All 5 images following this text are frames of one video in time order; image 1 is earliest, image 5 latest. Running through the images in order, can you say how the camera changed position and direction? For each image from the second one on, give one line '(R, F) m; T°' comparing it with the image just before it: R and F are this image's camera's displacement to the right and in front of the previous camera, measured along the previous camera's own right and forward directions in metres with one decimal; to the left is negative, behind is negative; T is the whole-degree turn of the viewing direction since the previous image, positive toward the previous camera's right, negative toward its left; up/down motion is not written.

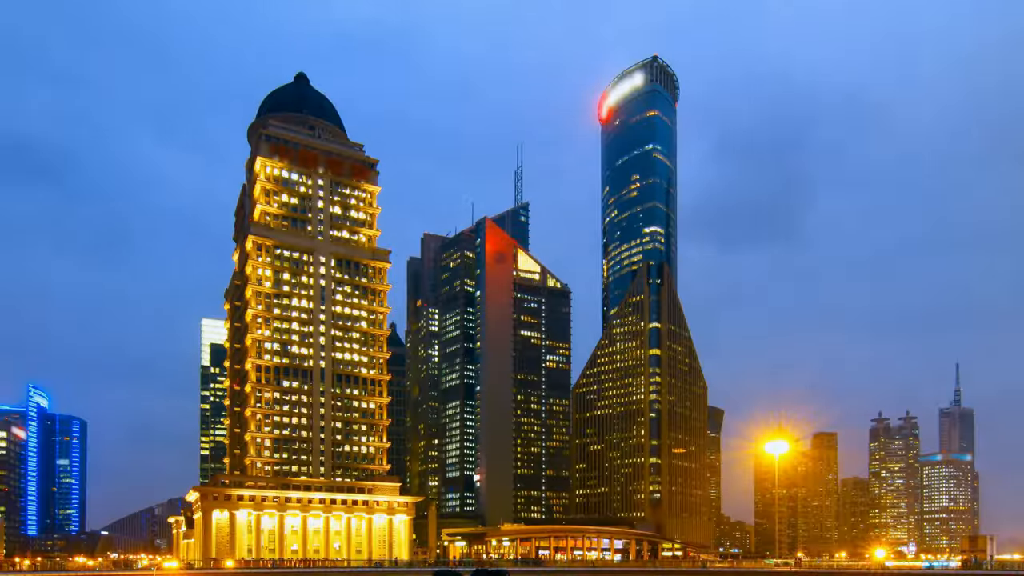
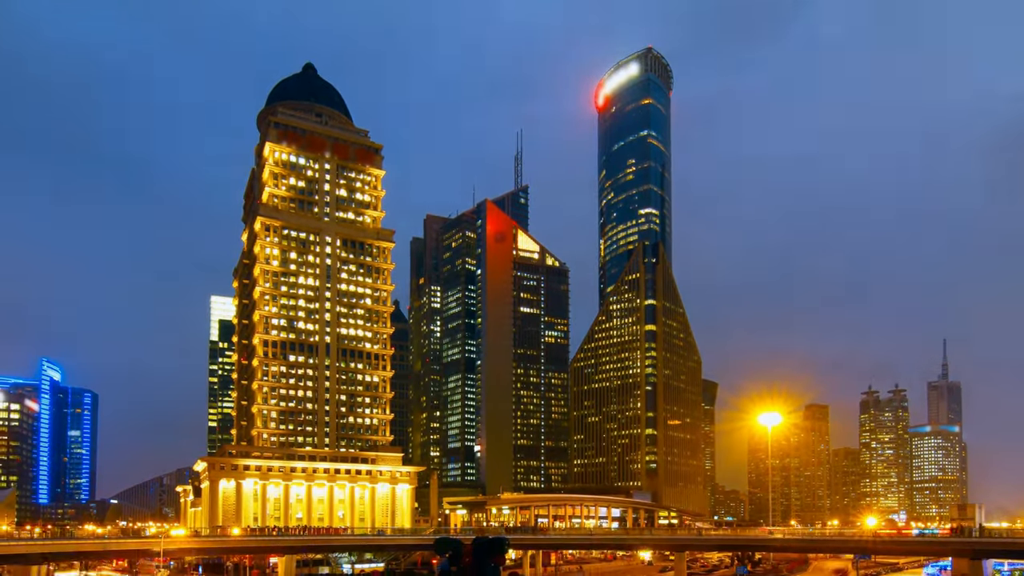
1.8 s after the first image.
(-0.1, -2.4) m; 0°
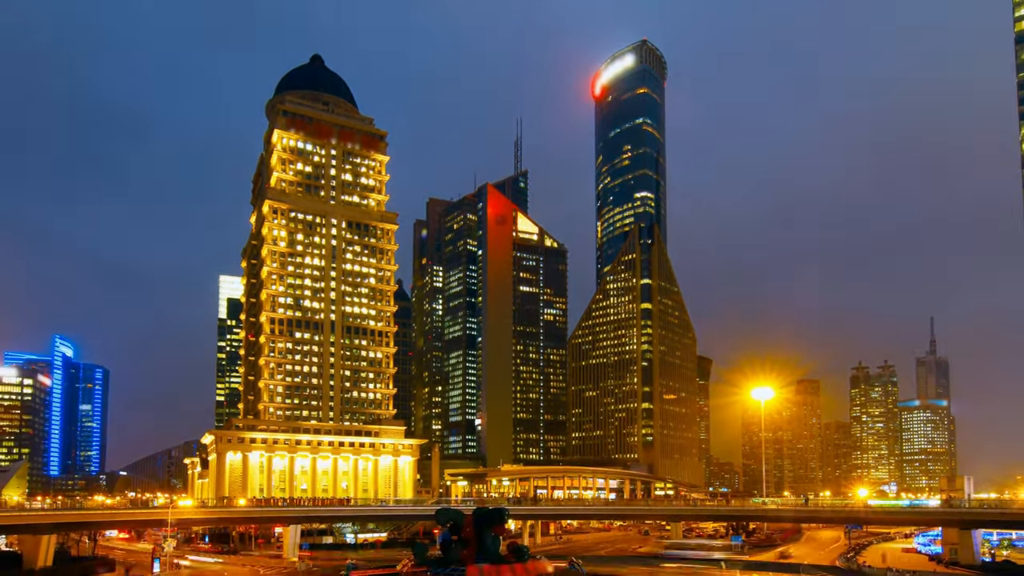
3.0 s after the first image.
(0.0, -2.6) m; 0°
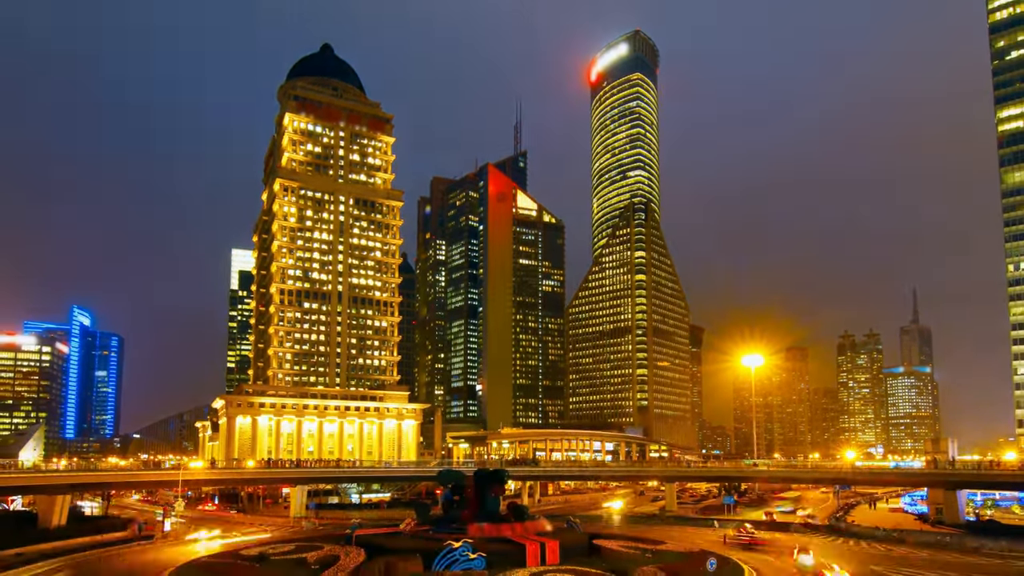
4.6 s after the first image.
(0.0, -4.1) m; 0°
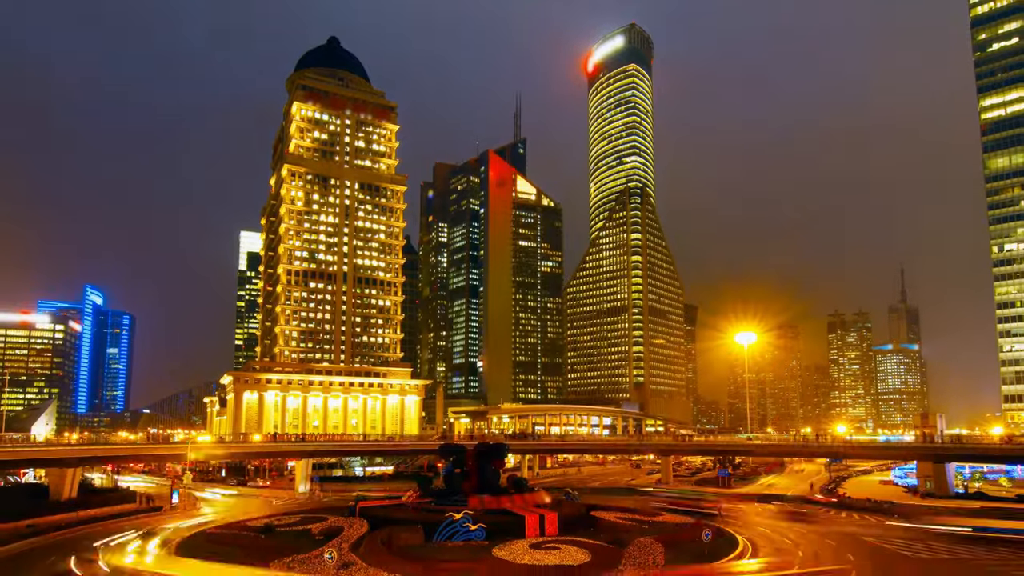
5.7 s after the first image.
(0.0, -3.4) m; 0°
